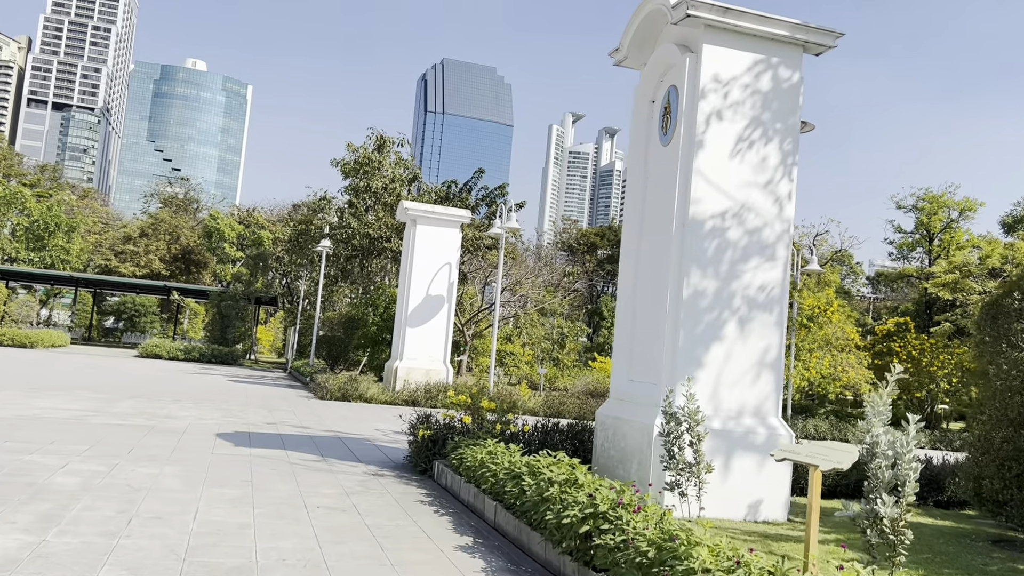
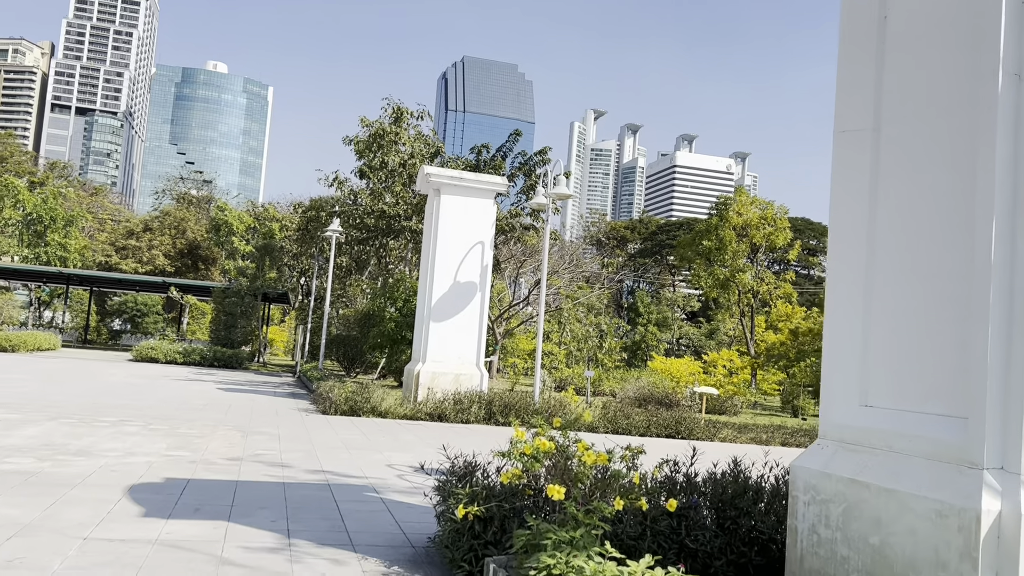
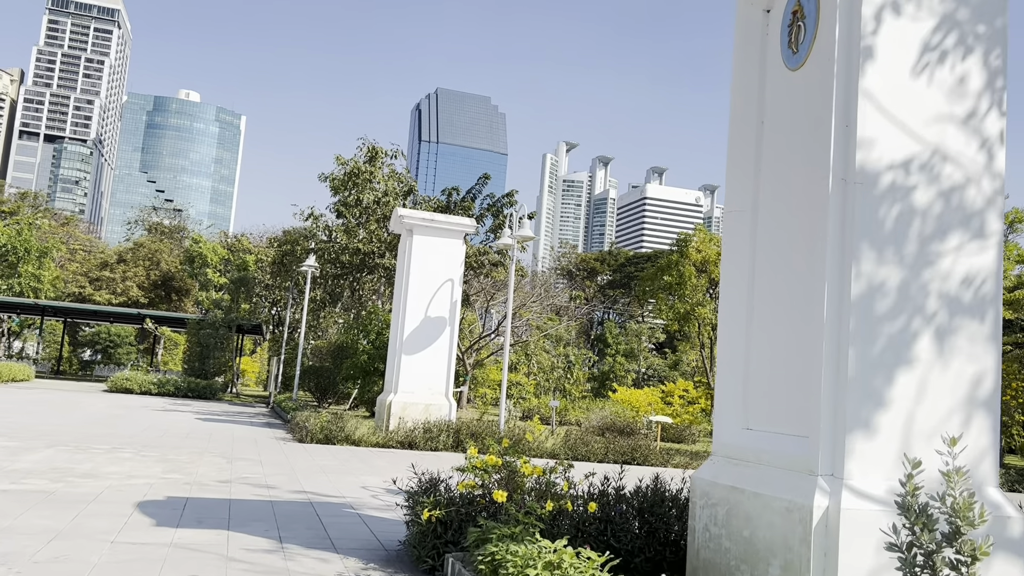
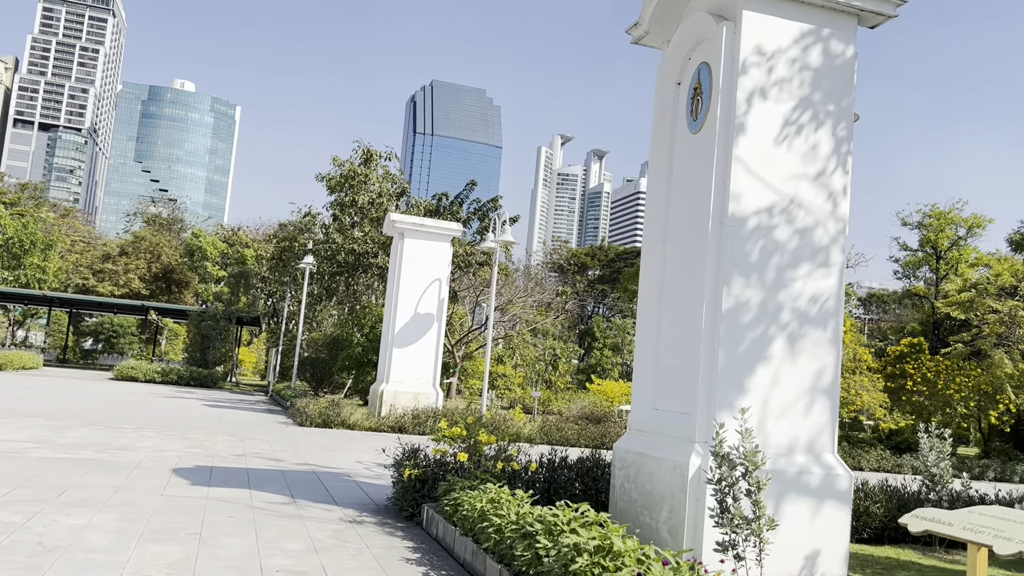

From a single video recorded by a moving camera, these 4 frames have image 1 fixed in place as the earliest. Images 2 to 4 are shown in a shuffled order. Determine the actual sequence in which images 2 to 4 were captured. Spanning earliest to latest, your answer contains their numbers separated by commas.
4, 3, 2
